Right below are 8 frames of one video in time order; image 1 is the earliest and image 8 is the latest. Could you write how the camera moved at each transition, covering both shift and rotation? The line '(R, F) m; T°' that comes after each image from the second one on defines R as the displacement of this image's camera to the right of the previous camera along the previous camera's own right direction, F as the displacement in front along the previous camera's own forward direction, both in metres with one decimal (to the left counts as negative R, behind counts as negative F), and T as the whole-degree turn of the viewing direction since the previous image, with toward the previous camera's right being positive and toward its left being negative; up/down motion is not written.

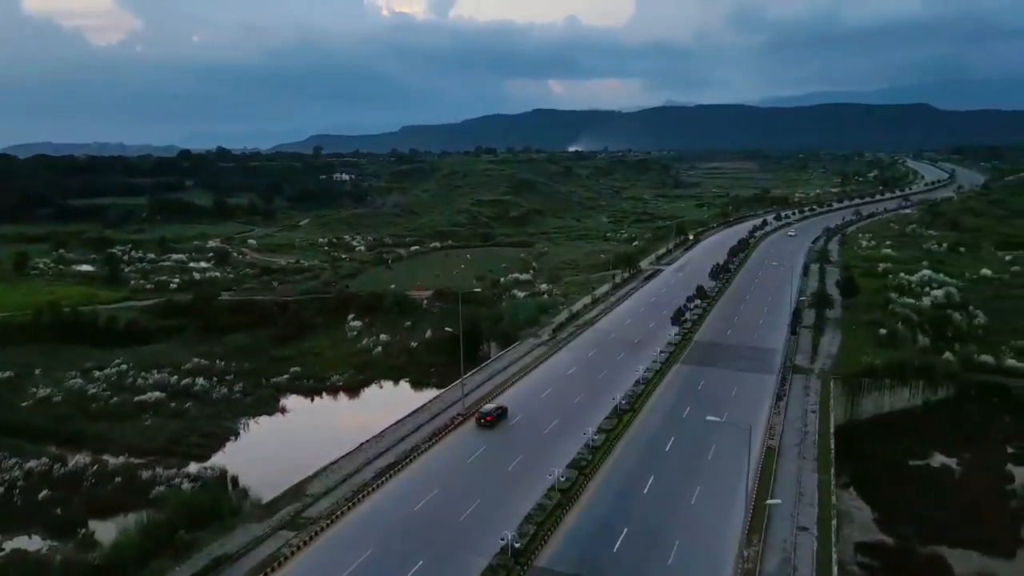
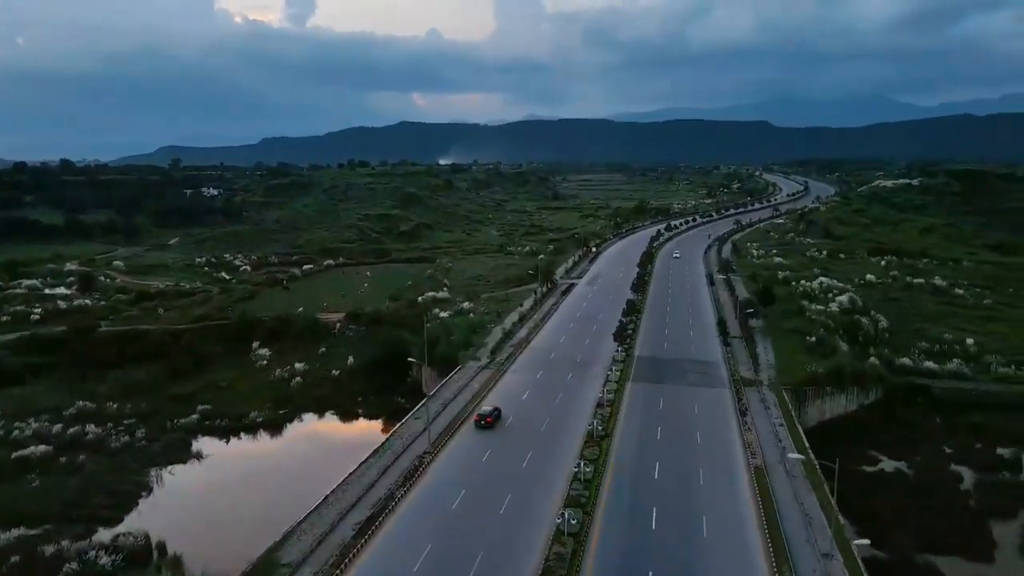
(-4.8, +3.2) m; +10°
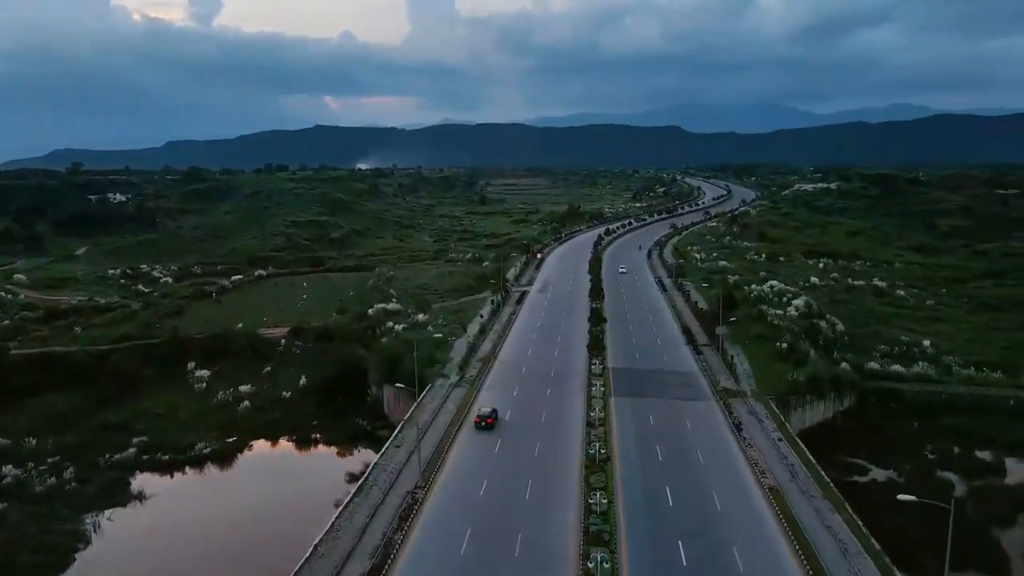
(-3.5, +3.2) m; +6°
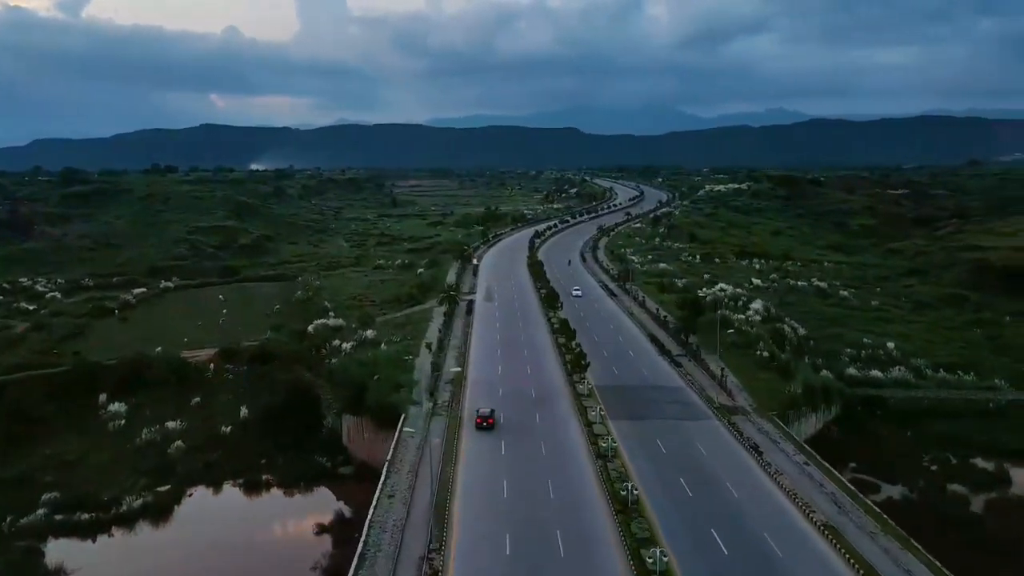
(-4.8, +5.3) m; +8°
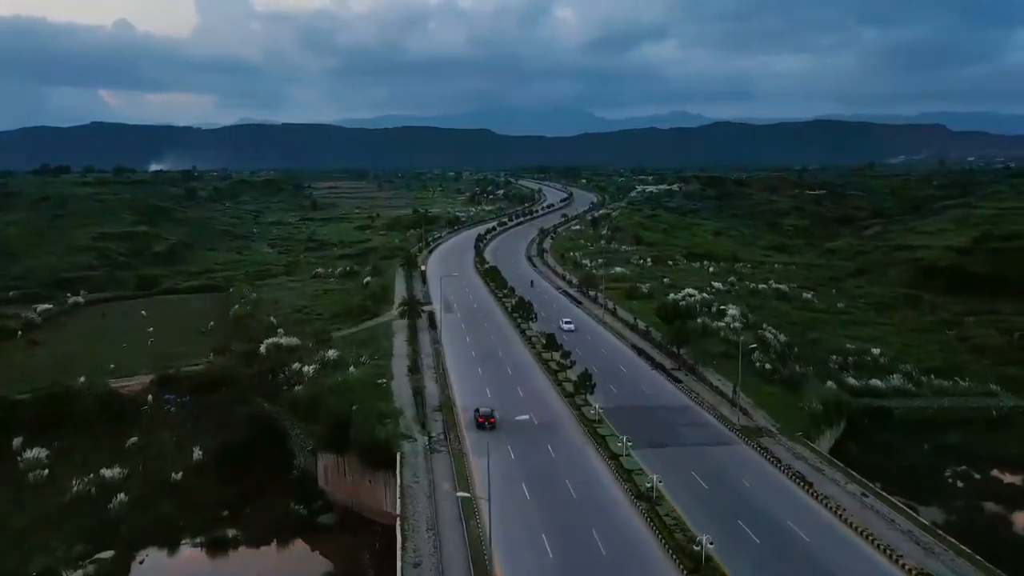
(-4.8, +5.3) m; +7°
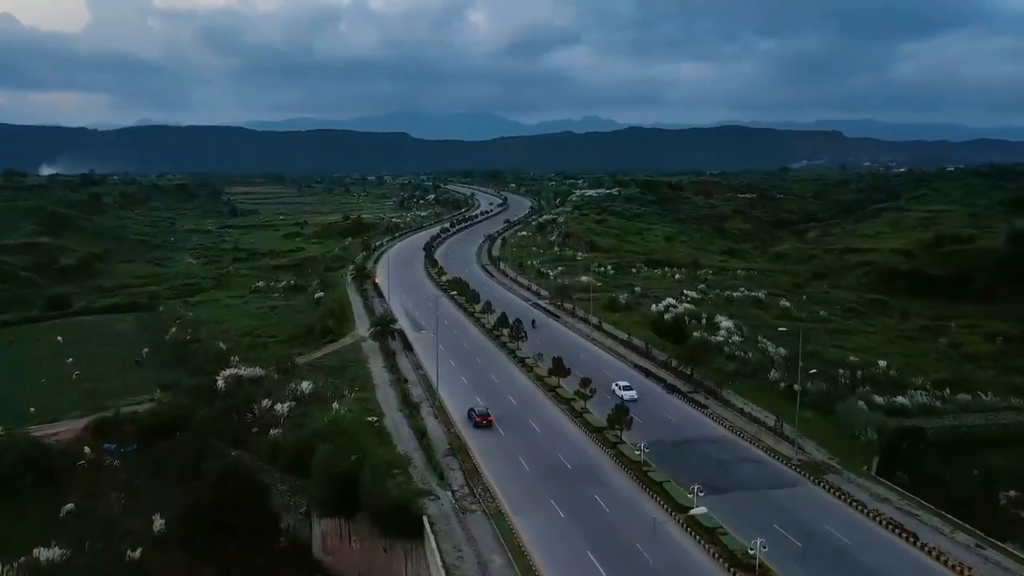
(-5.4, +6.3) m; +6°
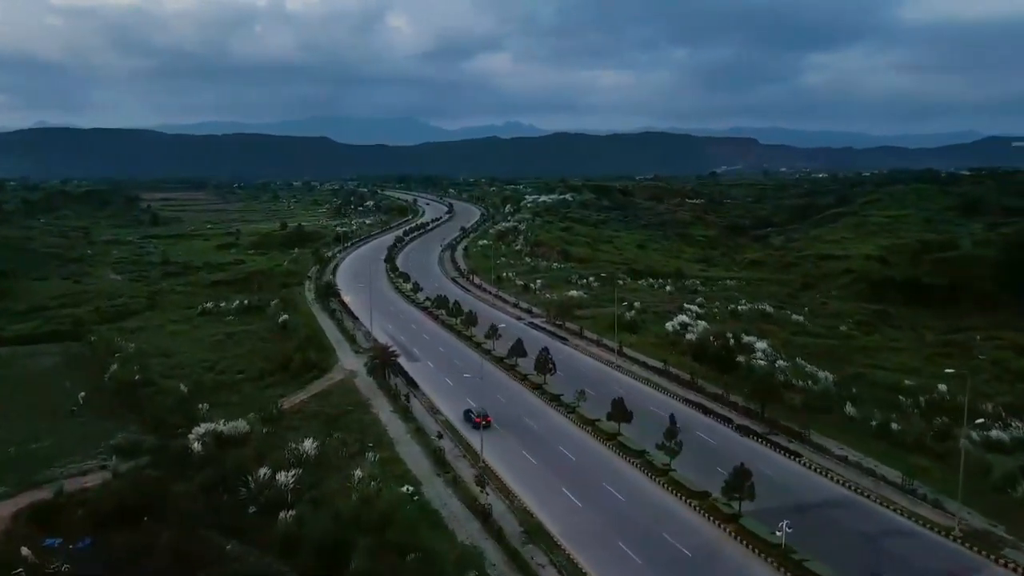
(-6.7, +8.9) m; +6°
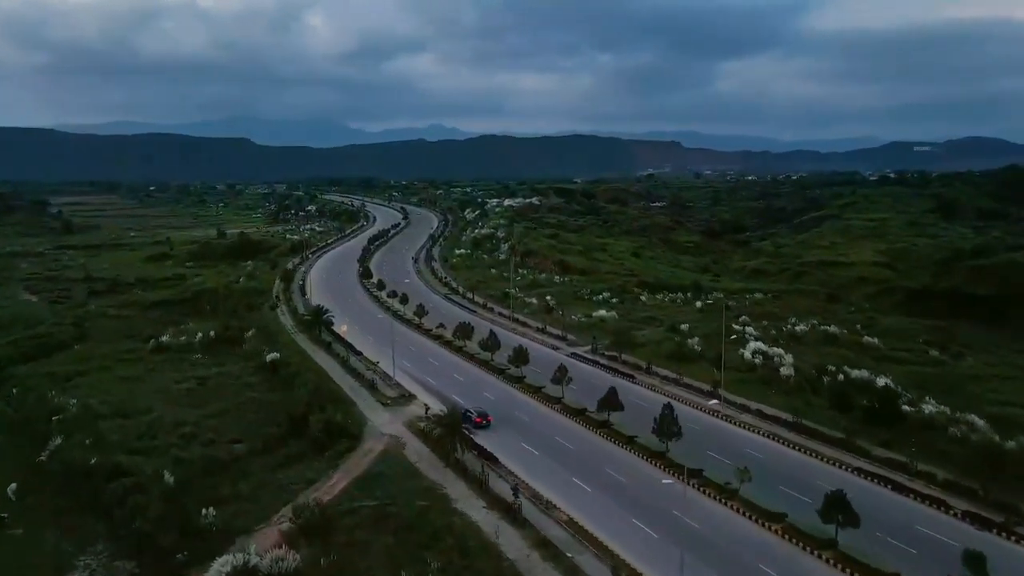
(-9.4, +13.2) m; +6°
